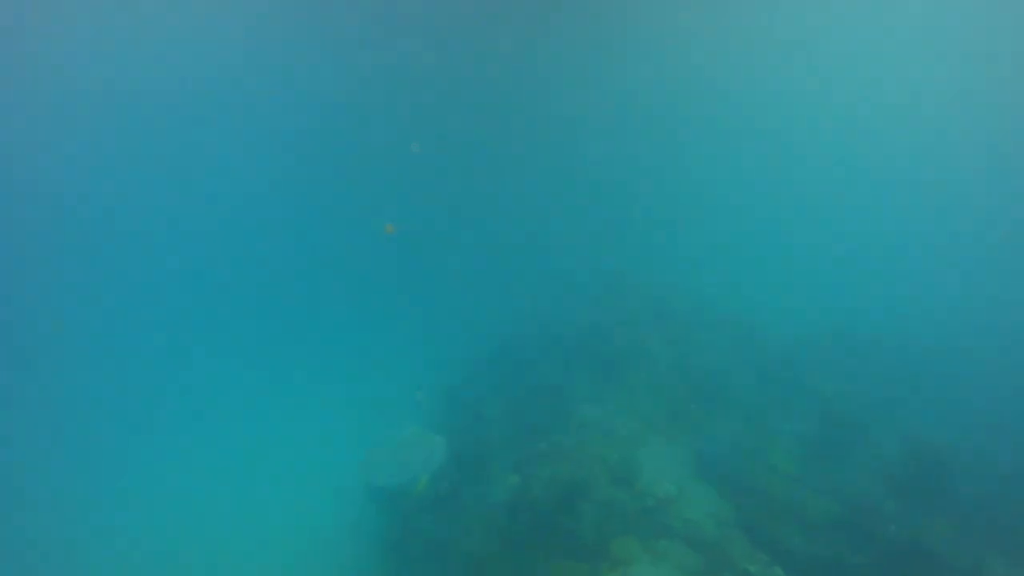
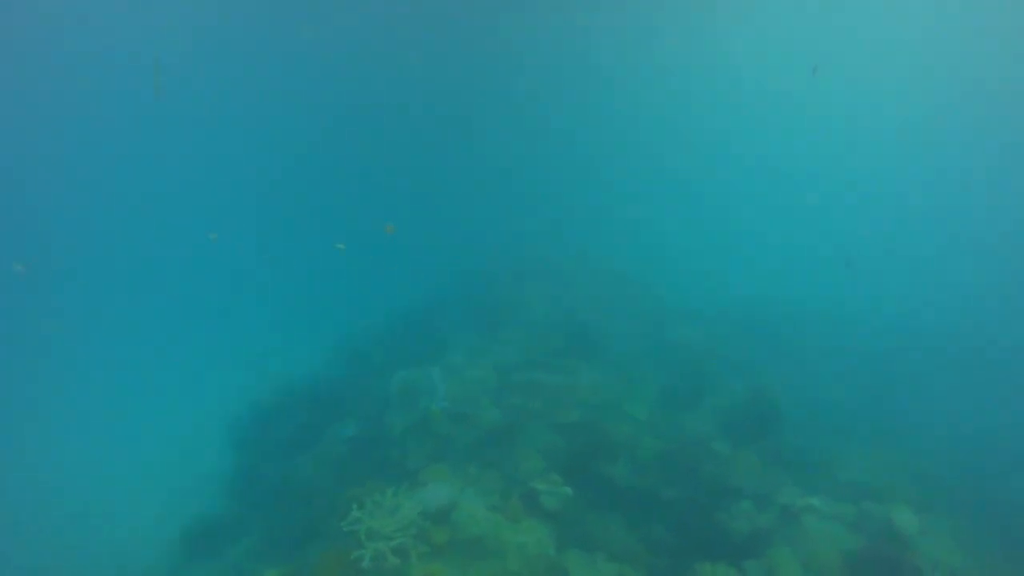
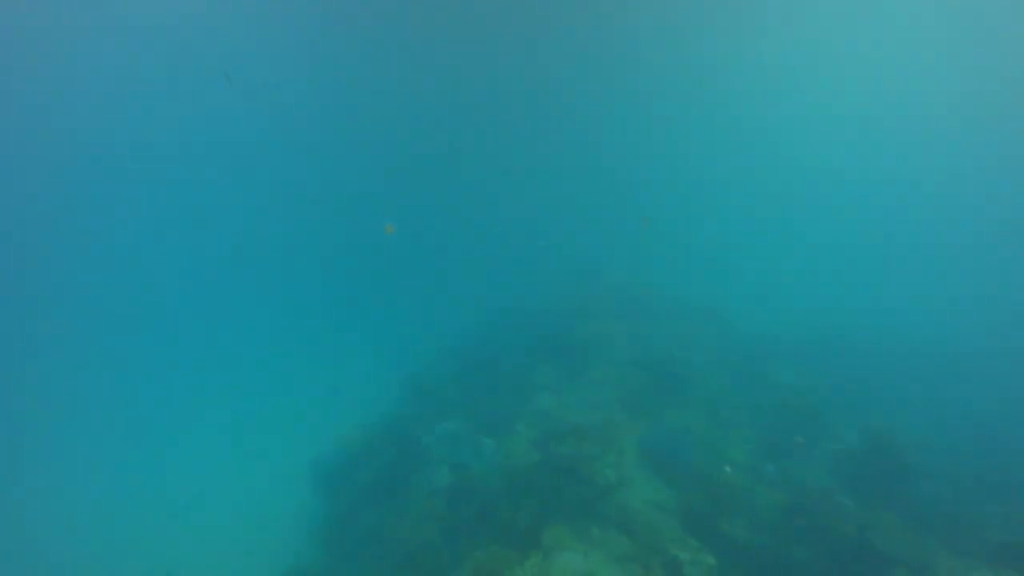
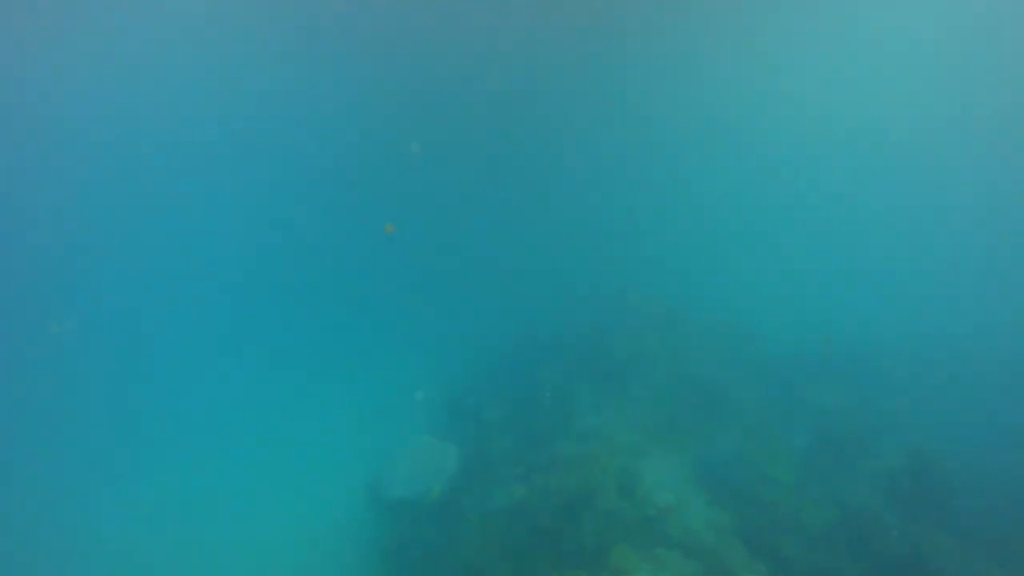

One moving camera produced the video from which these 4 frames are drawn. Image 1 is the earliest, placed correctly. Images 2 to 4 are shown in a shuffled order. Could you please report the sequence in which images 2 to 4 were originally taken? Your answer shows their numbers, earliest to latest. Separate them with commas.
4, 3, 2
